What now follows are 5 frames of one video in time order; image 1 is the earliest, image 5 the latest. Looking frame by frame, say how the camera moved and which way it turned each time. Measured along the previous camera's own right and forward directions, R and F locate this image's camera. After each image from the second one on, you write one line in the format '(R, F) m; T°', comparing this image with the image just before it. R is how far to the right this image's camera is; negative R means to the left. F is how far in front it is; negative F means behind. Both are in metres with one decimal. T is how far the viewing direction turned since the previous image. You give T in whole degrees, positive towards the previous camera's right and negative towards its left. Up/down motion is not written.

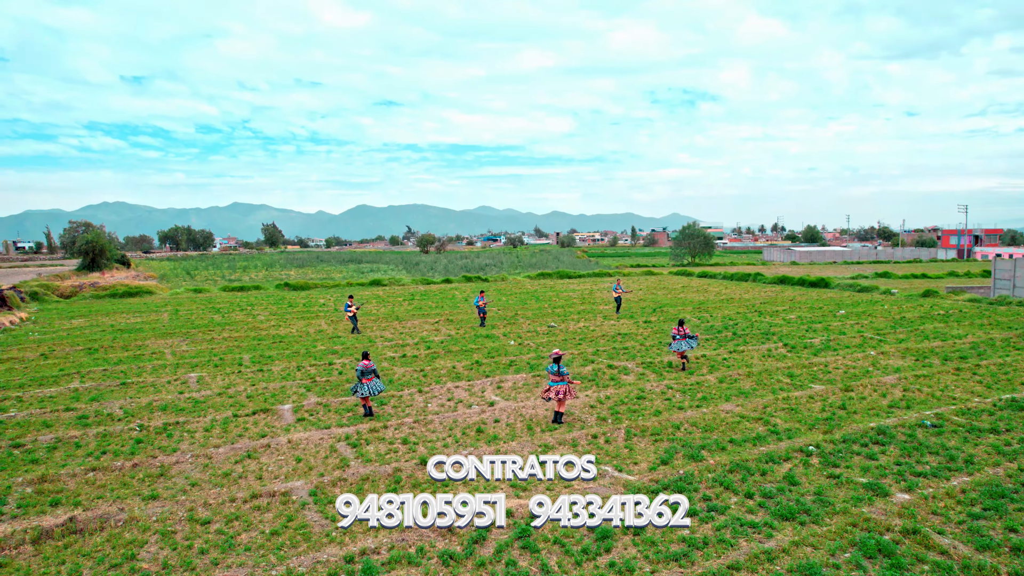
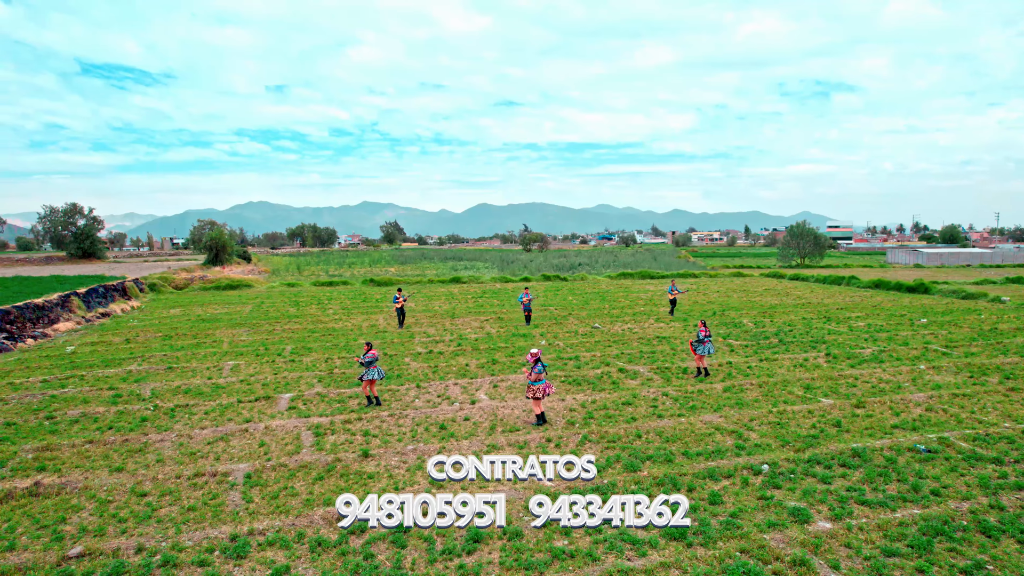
(+2.8, +0.2) m; -10°
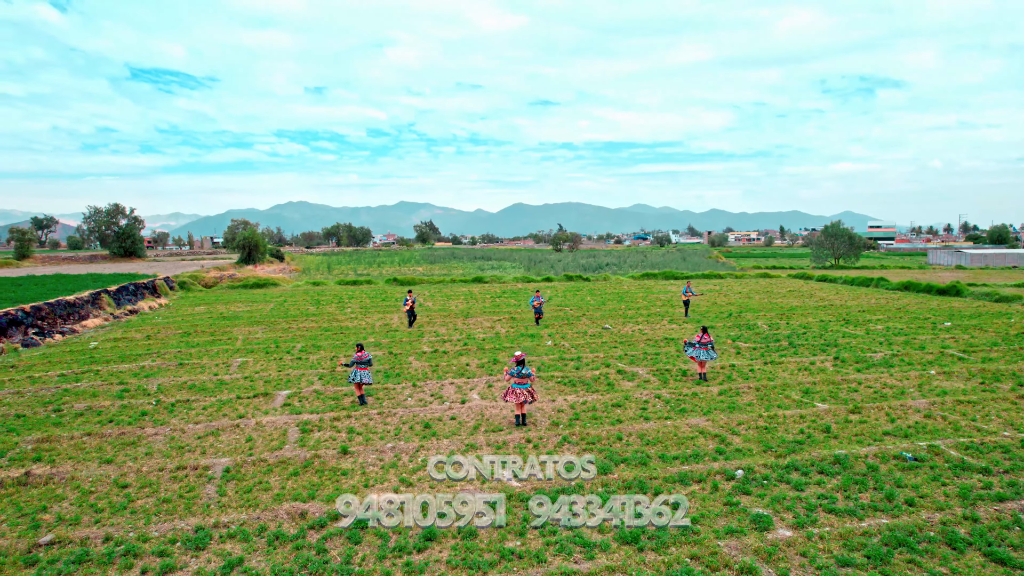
(+1.0, 0.0) m; -3°
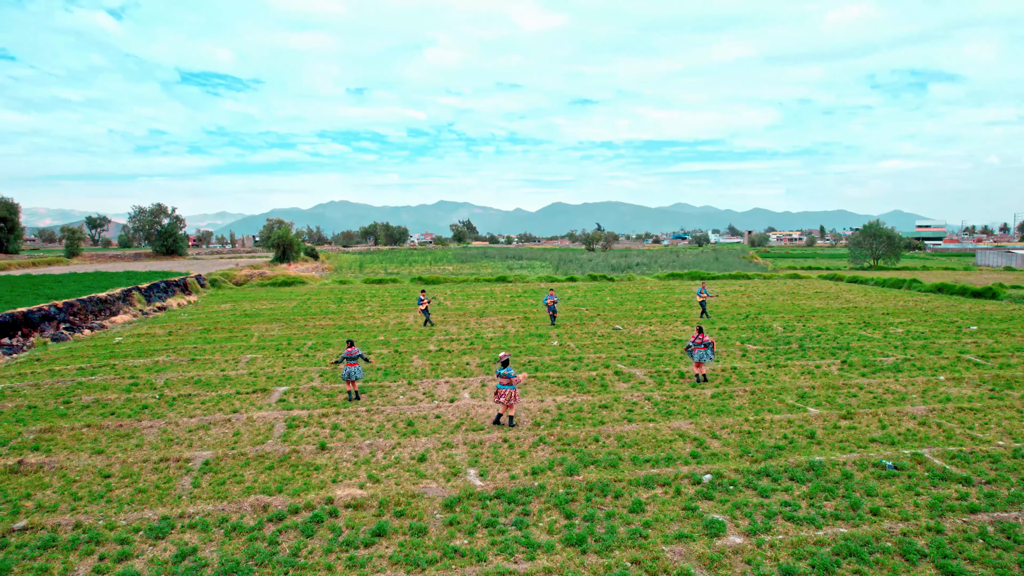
(+1.1, 0.0) m; -3°
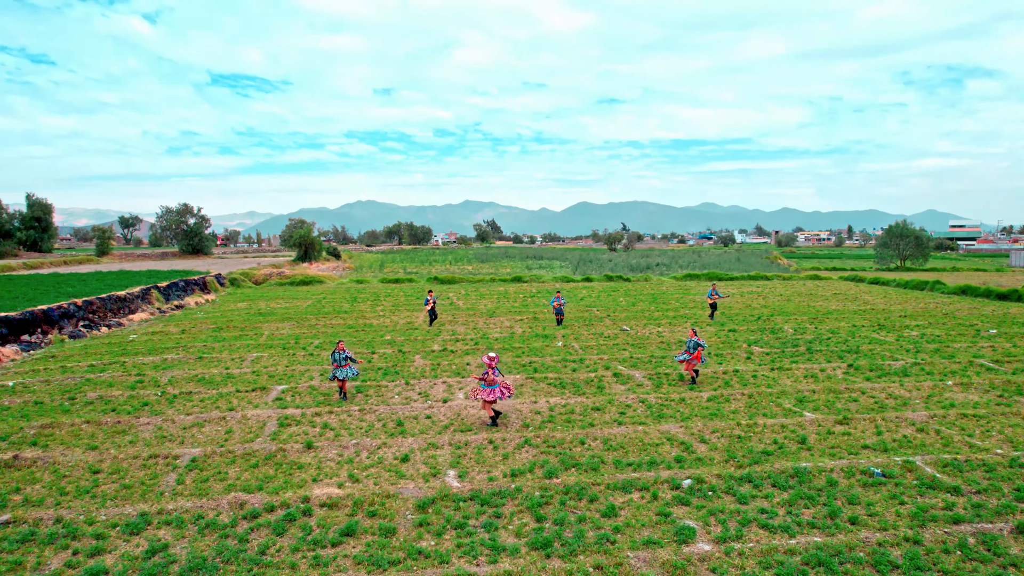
(+0.7, 0.0) m; -2°
